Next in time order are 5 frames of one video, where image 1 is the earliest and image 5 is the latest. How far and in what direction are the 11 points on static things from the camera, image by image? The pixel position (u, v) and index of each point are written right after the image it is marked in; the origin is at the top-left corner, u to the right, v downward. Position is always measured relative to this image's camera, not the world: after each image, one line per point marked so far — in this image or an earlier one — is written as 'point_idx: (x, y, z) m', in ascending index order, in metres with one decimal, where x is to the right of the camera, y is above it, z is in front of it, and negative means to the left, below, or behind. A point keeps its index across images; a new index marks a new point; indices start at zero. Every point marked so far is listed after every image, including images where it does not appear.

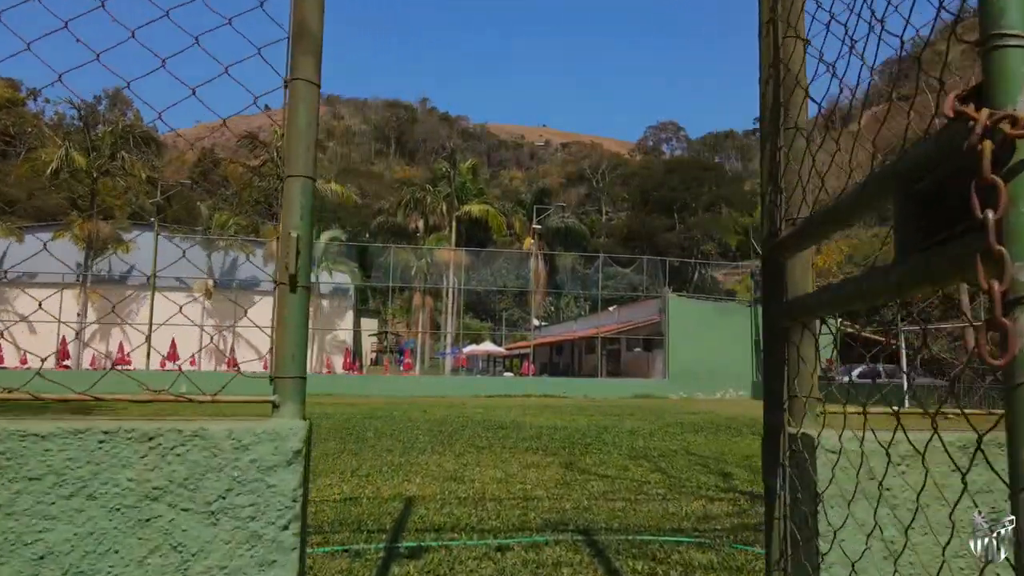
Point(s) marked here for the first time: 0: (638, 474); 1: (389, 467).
0: (+0.8, -1.2, +4.9) m
1: (-0.8, -1.2, +5.0) m
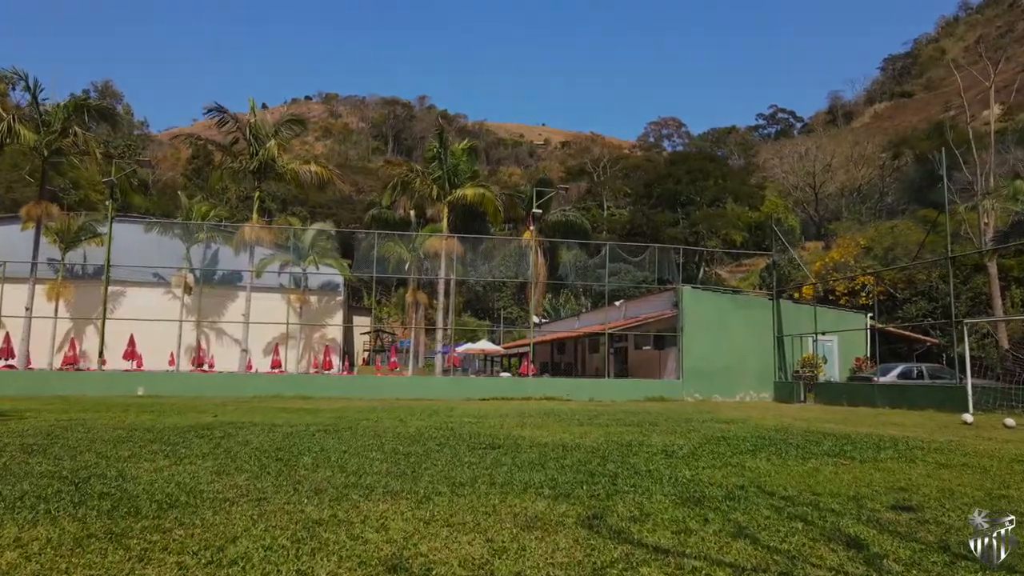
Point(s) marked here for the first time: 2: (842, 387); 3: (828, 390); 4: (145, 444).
0: (+0.8, -1.0, +2.9) m
1: (-0.8, -0.9, +2.9) m
2: (+7.4, -2.2, +17.1) m
3: (+7.3, -2.3, +17.6) m
4: (-2.8, -1.2, +5.8) m
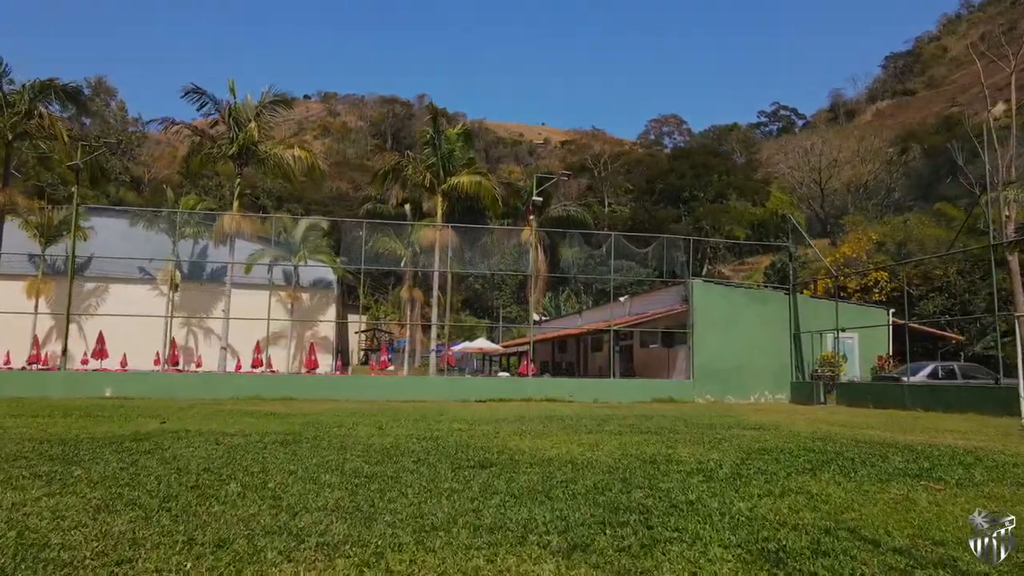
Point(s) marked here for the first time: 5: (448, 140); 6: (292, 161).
0: (+0.7, -0.8, +1.6) m
1: (-0.9, -0.8, +1.7) m
2: (+7.3, -2.1, +15.8) m
3: (+7.3, -2.2, +16.3) m
4: (-2.8, -1.0, +4.5) m
5: (-1.7, +3.8, +19.8) m
6: (-5.4, +3.1, +18.8) m
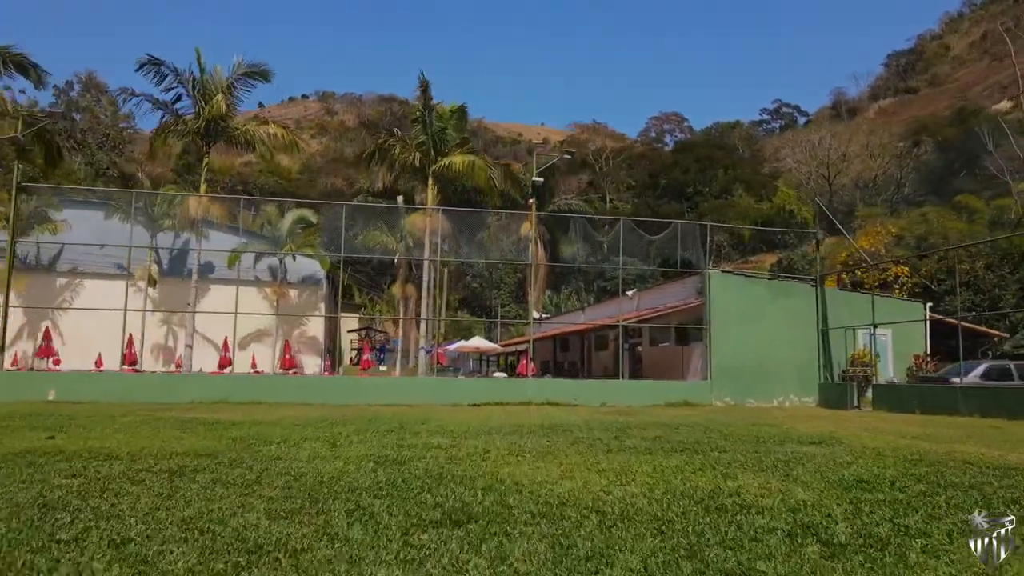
0: (+0.7, -0.6, -0.2) m
1: (-0.9, -0.6, -0.1) m
2: (+7.3, -1.9, +14.0) m
3: (+7.2, -2.0, +14.6) m
4: (-2.8, -0.8, +2.8) m
5: (-1.7, +4.0, +18.0) m
6: (-5.5, +3.3, +17.0) m
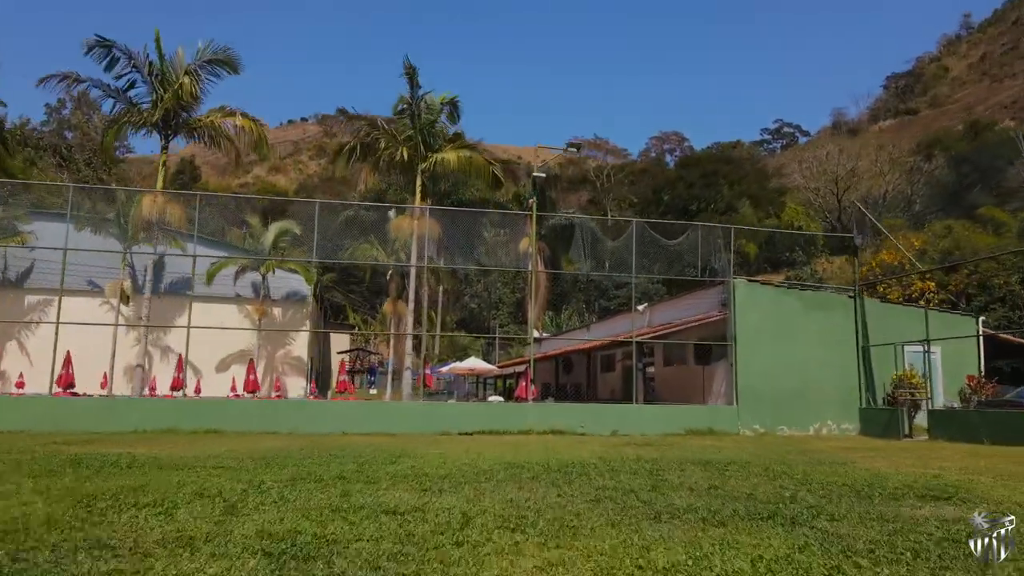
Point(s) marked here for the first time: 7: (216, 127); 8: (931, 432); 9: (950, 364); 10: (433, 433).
0: (+0.7, -0.3, -2.2) m
1: (-0.9, -0.3, -2.1) m
2: (+7.3, -2.0, +12.0) m
3: (+7.2, -2.2, +12.5) m
4: (-2.9, -0.6, +0.7) m
5: (-1.8, +3.7, +16.1) m
6: (-5.5, +3.0, +15.1) m
7: (-5.7, +3.1, +15.1) m
8: (+7.1, -2.4, +13.0) m
9: (+8.7, -1.5, +15.3) m
10: (-1.4, -2.5, +13.3) m
